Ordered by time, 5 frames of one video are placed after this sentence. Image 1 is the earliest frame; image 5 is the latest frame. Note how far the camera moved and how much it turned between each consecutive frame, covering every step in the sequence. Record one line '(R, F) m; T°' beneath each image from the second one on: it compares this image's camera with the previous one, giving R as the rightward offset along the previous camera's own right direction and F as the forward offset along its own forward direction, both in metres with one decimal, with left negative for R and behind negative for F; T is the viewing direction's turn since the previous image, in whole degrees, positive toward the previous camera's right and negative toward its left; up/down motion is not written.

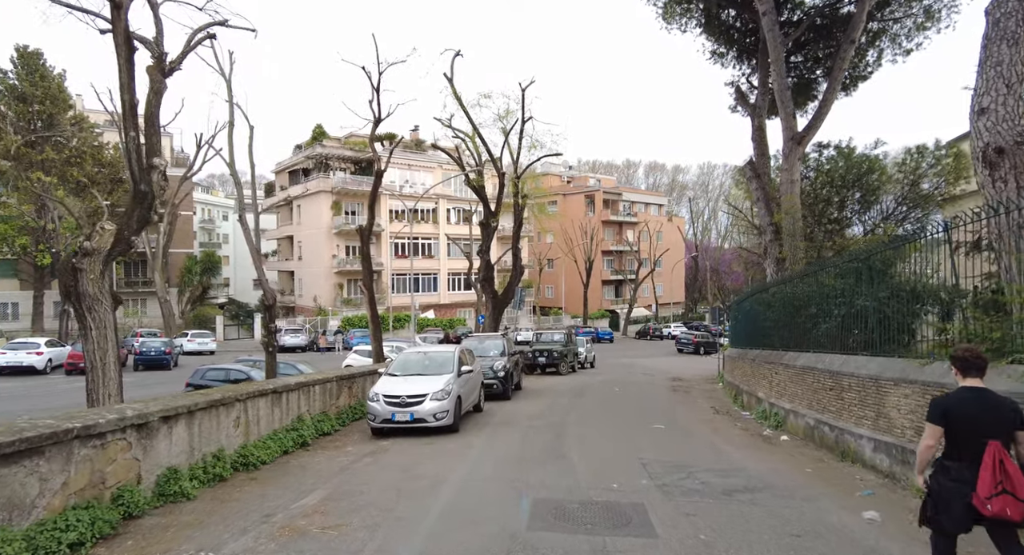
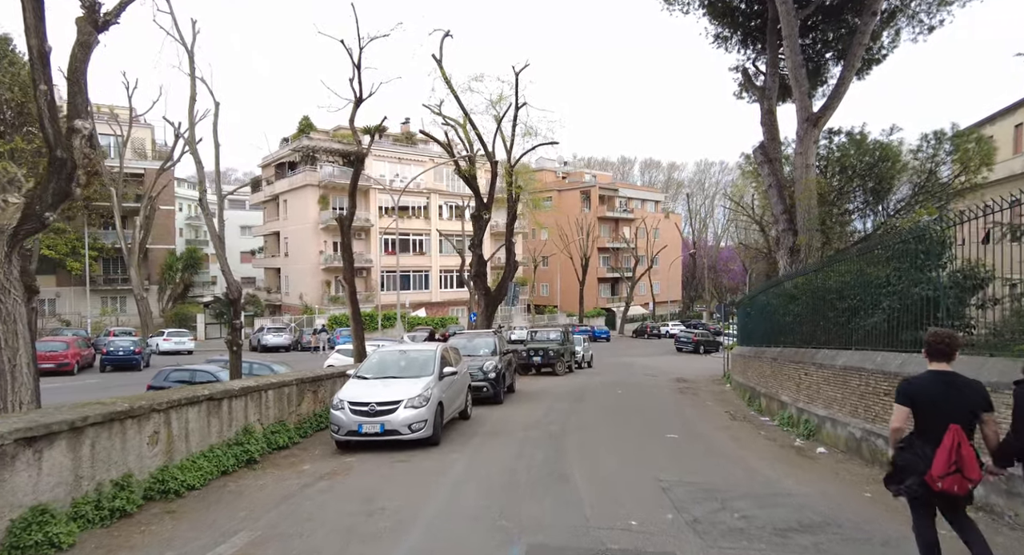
(+0.1, +1.5) m; 0°
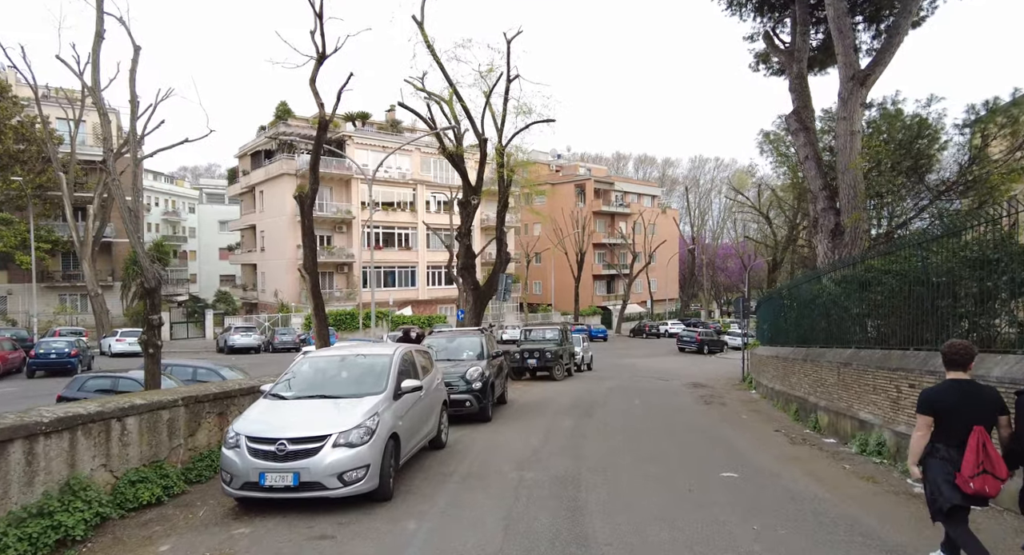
(0.0, +2.8) m; +1°
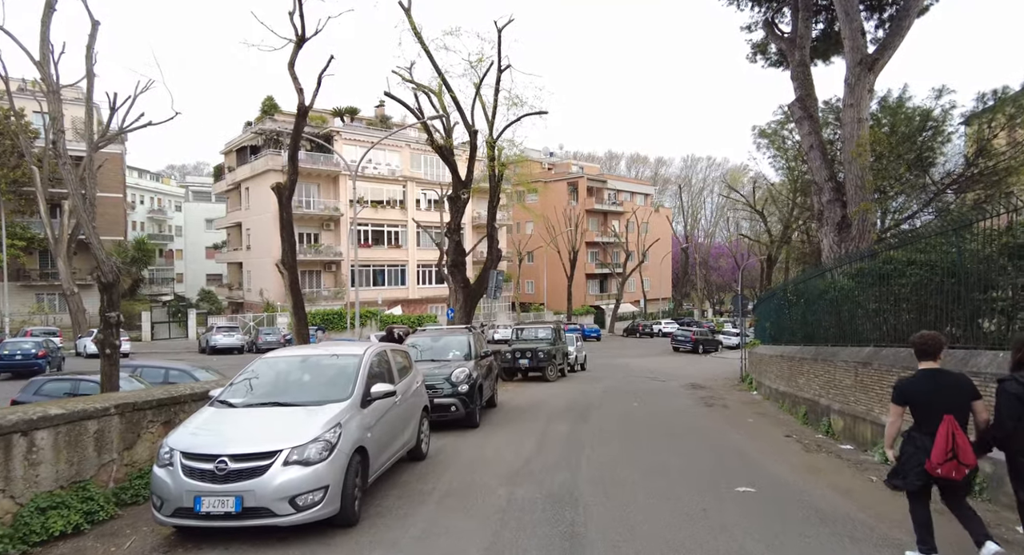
(0.0, +0.8) m; +1°
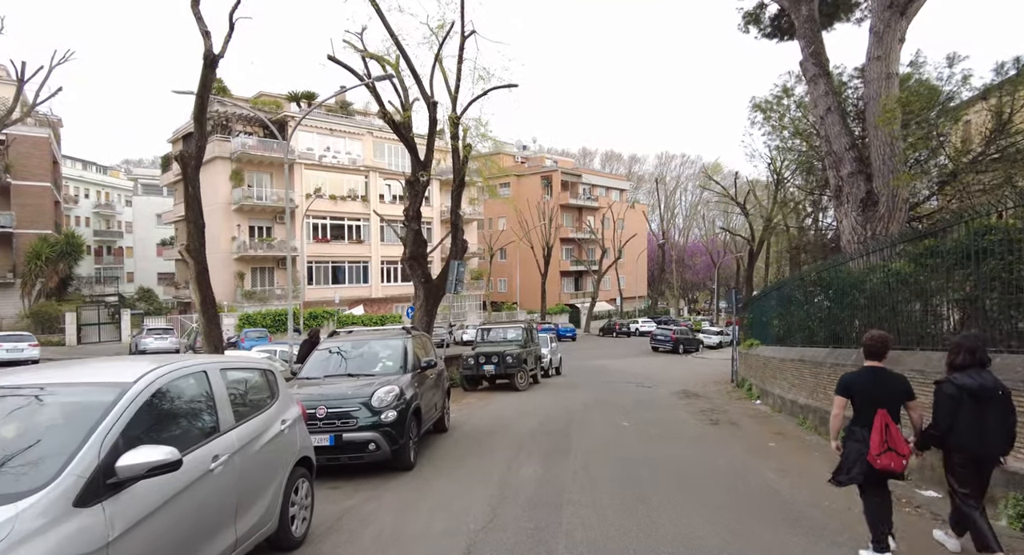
(+0.3, +2.7) m; +2°
